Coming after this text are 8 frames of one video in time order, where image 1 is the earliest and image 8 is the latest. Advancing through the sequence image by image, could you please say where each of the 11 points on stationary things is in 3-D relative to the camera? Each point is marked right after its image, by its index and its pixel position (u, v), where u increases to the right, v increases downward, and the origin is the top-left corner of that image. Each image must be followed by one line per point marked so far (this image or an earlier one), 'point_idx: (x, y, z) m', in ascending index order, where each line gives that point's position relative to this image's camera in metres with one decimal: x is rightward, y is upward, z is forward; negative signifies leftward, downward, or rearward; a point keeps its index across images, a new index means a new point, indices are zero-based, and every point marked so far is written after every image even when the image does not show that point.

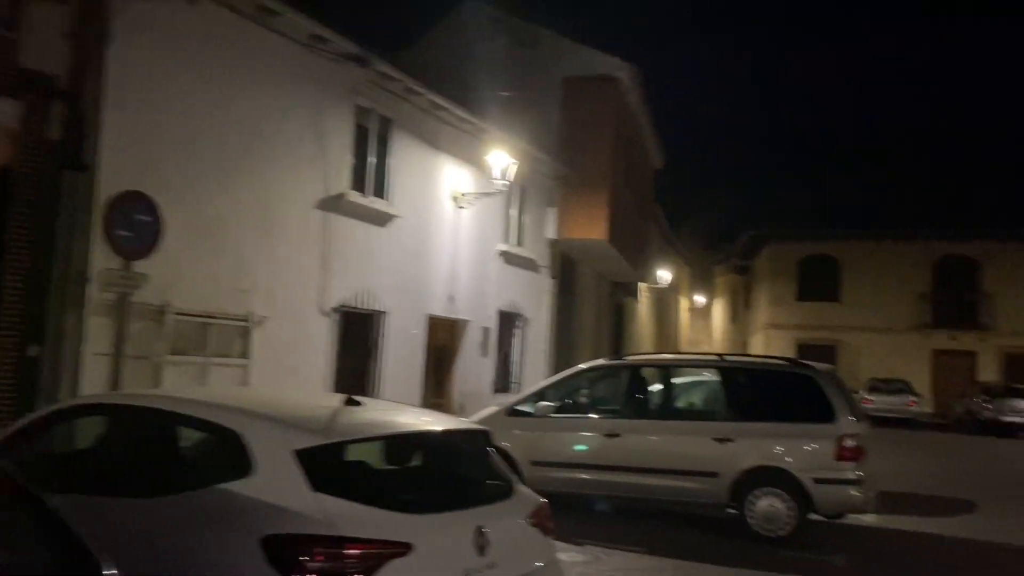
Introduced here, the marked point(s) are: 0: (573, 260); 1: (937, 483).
0: (+1.4, +0.6, +19.8) m
1: (+6.8, -3.1, +13.8) m
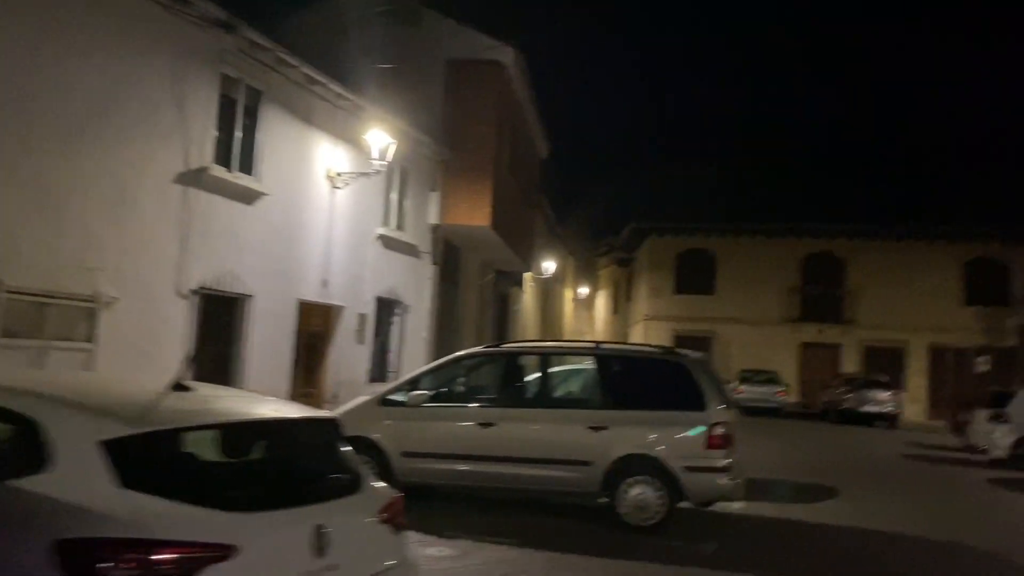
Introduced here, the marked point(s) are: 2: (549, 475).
0: (-1.3, +0.9, +19.5) m
1: (+4.8, -3.0, +14.3) m
2: (+0.4, -2.0, +9.4) m
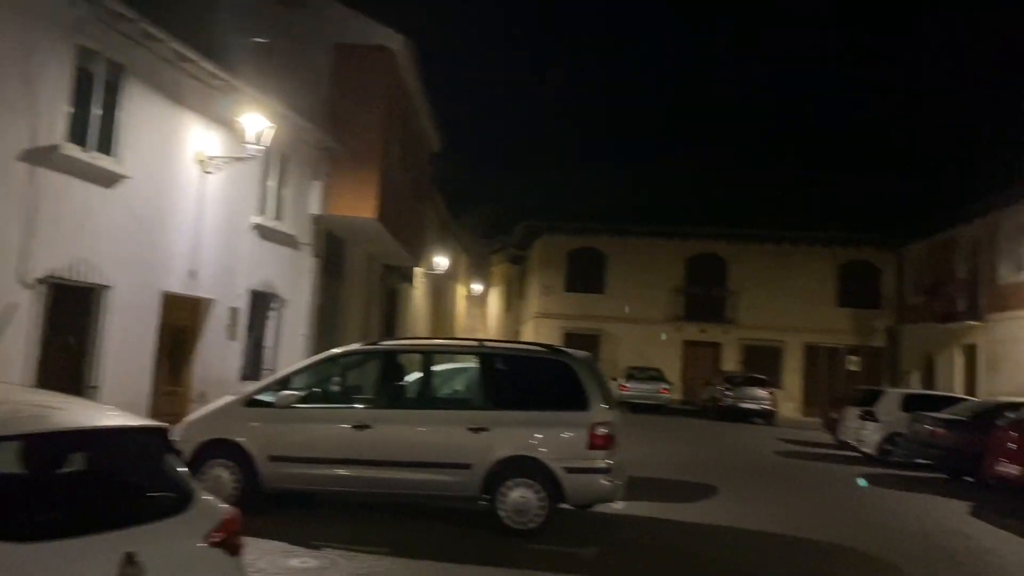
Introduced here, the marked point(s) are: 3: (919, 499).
0: (-3.8, +1.1, +18.8) m
1: (+2.9, -3.0, +14.4) m
2: (-0.9, -2.0, +9.0) m
3: (+6.2, -3.2, +13.1) m
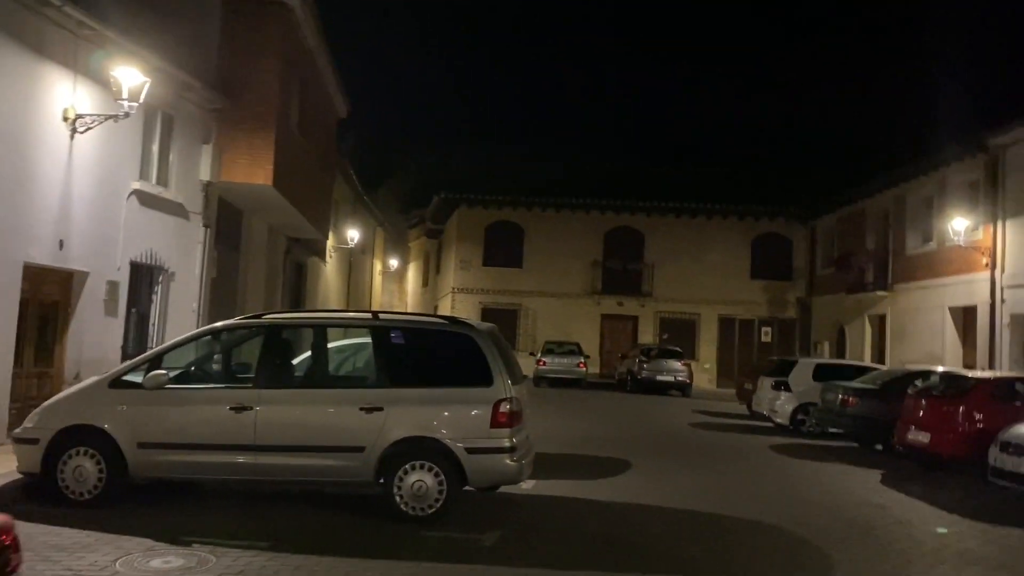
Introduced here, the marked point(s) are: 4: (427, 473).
0: (-5.7, +1.6, +17.6) m
1: (+1.4, -2.5, +13.9) m
2: (-1.9, -1.7, +8.2) m
3: (+4.8, -2.7, +13.0) m
4: (-0.8, -1.8, +8.2) m
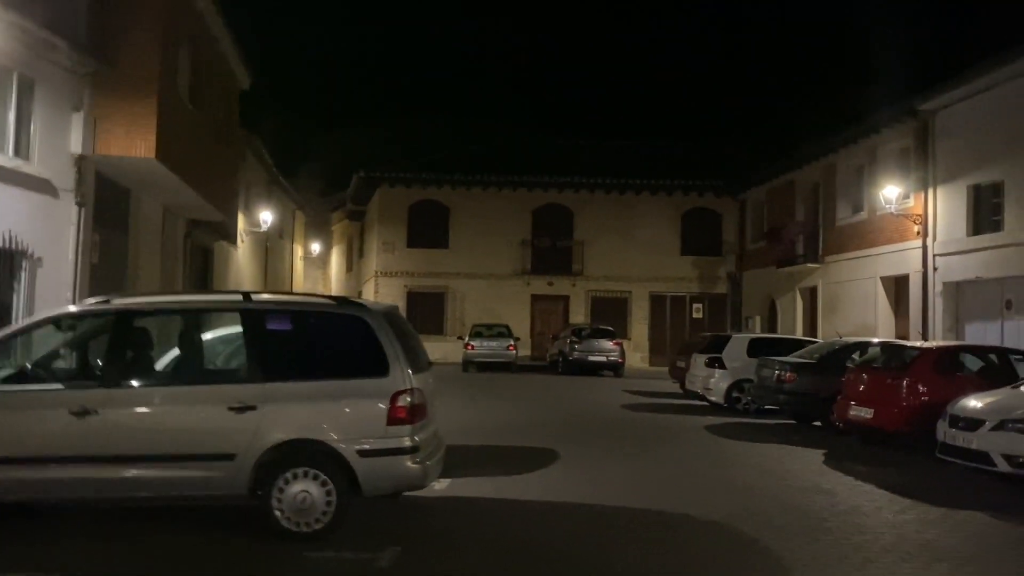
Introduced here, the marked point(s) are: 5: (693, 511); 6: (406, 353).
0: (-7.2, +1.9, +15.9) m
1: (+0.2, -2.2, +12.8) m
2: (-2.7, -1.5, +6.9) m
3: (+3.6, -2.3, +12.1) m
4: (-1.6, -1.6, +6.9) m
5: (+1.7, -2.1, +8.3) m
6: (-0.9, -0.6, +7.3) m
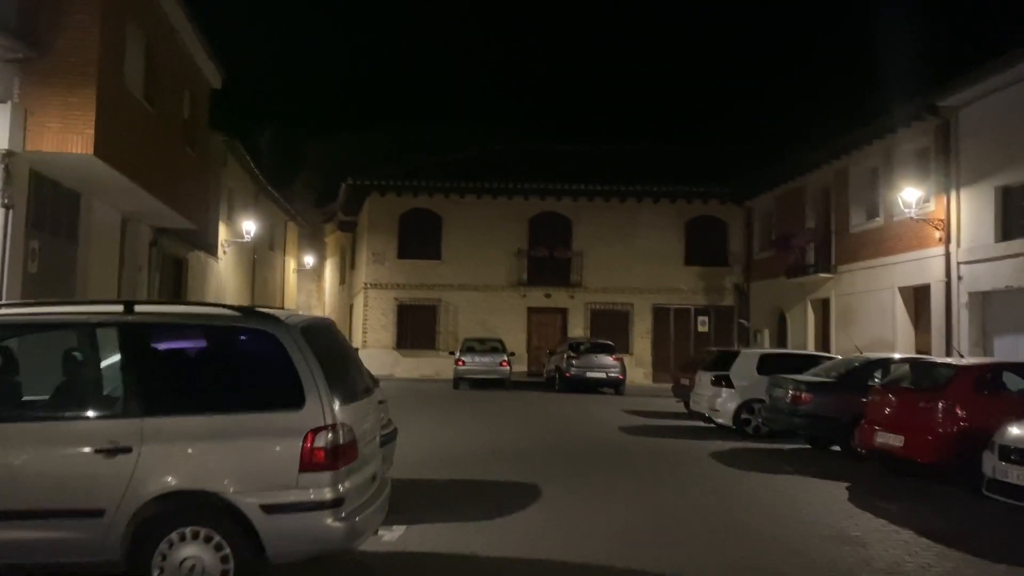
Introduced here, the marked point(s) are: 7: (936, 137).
0: (-7.5, +1.6, +14.4) m
1: (-0.1, -2.3, +11.3) m
2: (-3.0, -1.5, +5.4) m
3: (+3.4, -2.4, +10.6) m
4: (-1.9, -1.6, +5.4) m
5: (+1.4, -2.2, +6.7) m
6: (-1.2, -0.6, +5.8) m
7: (+9.6, +3.4, +19.6) m
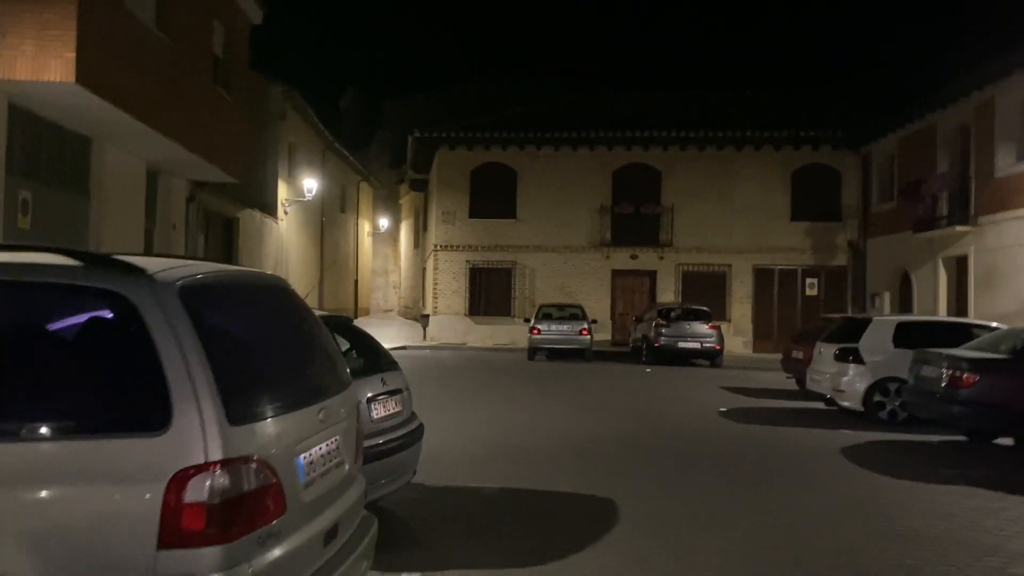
0: (-6.4, +2.2, +12.5) m
1: (+0.6, -1.8, +8.8) m
2: (-2.8, -1.3, +3.1) m
3: (+4.0, -1.9, +7.7) m
4: (-1.8, -1.4, +3.0) m
5: (+1.7, -1.9, +4.1) m
6: (-1.1, -0.3, +3.3) m
7: (+11.1, +4.3, +15.8) m
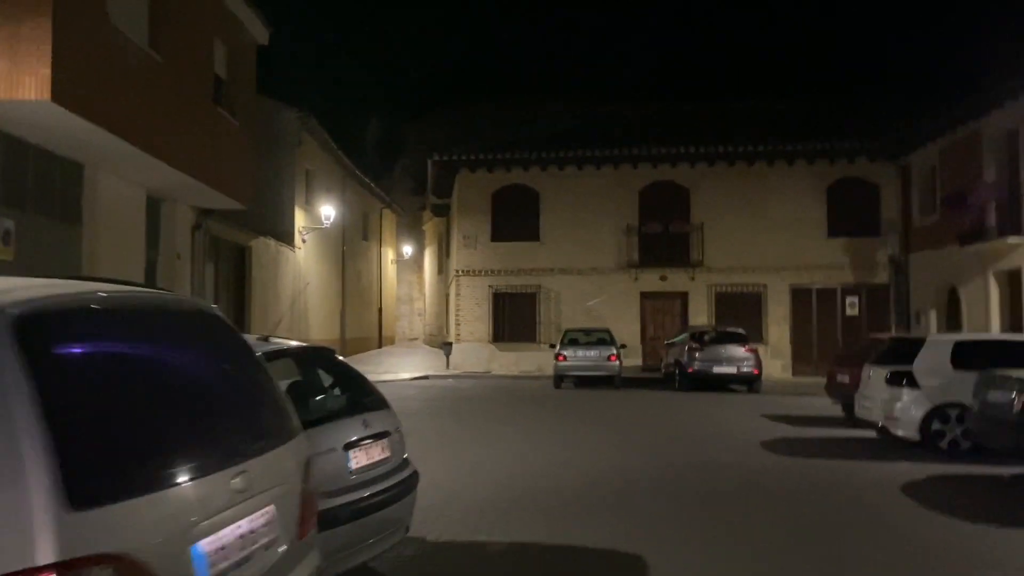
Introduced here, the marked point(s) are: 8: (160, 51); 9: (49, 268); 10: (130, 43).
0: (-6.2, +1.8, +11.8) m
1: (+0.7, -2.0, +7.7) m
2: (-2.9, -1.4, +2.2) m
3: (+4.1, -2.0, +6.5) m
4: (-1.9, -1.4, +2.1) m
5: (+1.7, -1.9, +3.0) m
6: (-1.1, -0.4, +2.4) m
7: (+11.4, +4.1, +14.5) m
8: (-5.1, +3.5, +12.7) m
9: (-6.3, +0.3, +11.8) m
10: (-5.1, +3.3, +11.6) m
